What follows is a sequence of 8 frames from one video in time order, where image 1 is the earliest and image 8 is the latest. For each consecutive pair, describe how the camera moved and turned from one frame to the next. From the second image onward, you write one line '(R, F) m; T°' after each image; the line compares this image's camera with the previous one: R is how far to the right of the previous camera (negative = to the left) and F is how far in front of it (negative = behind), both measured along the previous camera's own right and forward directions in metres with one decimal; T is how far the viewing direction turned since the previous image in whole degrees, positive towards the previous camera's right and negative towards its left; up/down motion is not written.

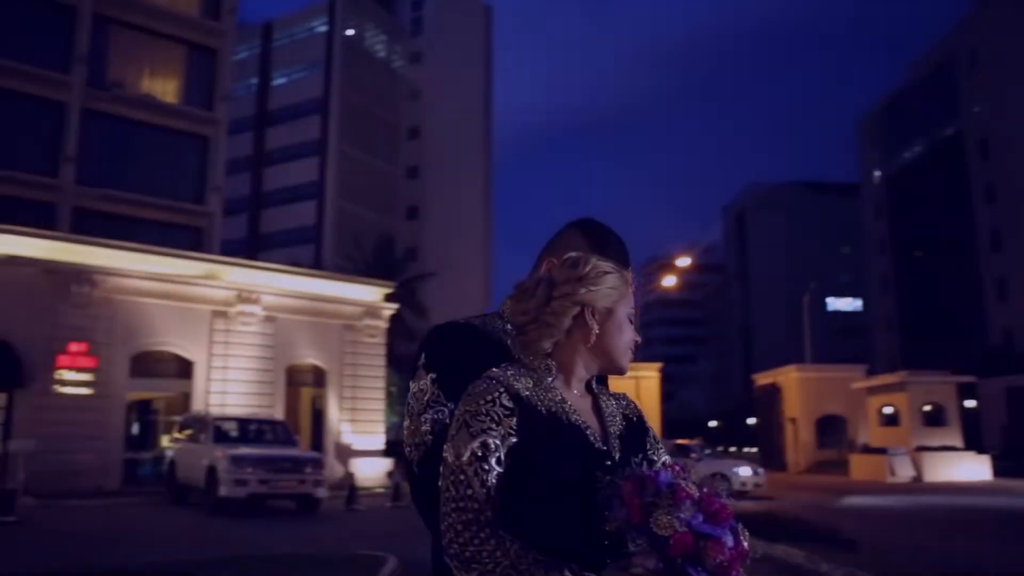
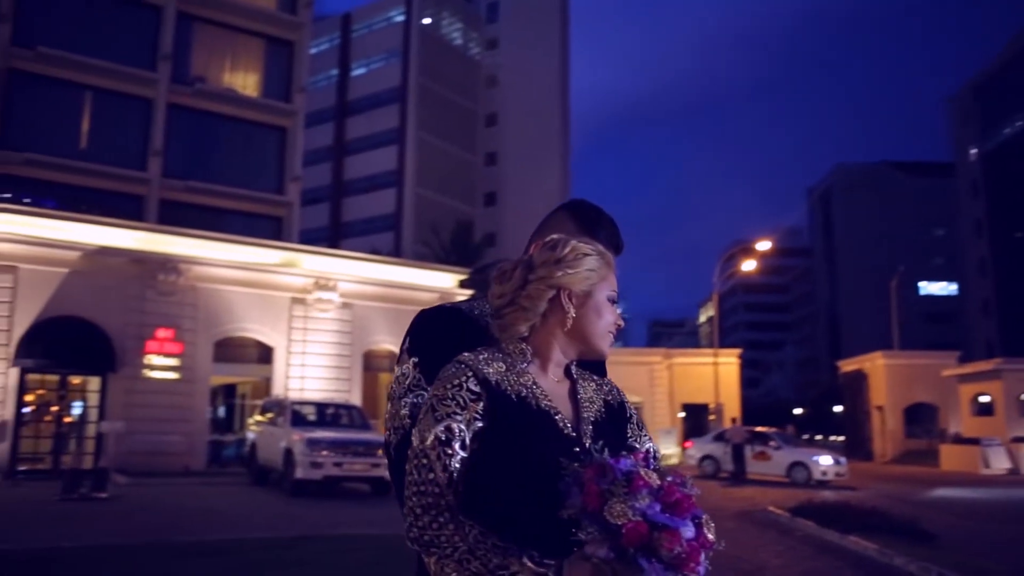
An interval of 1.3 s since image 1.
(+0.4, +0.1) m; -6°
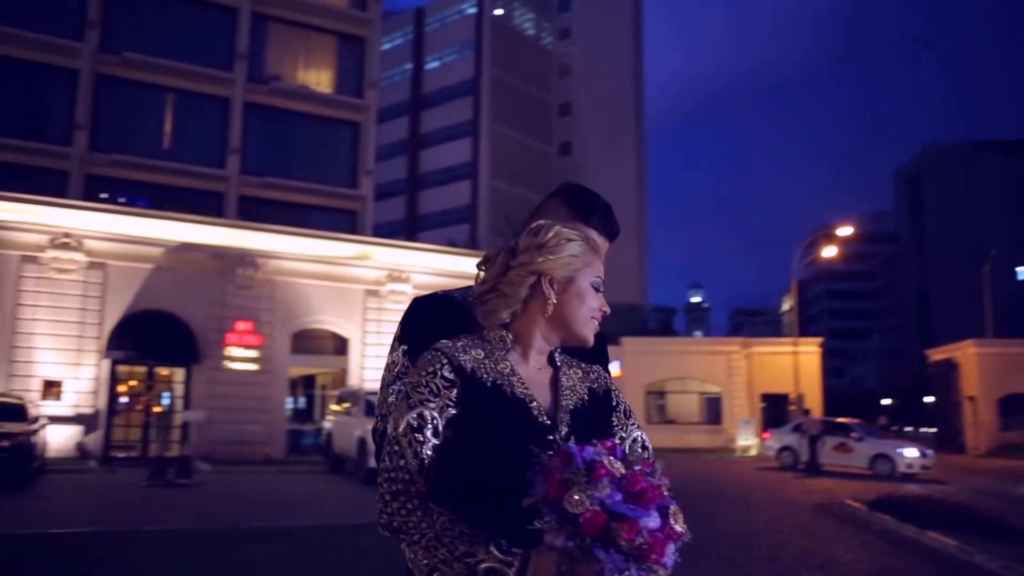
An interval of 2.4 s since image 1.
(+0.3, +0.1) m; -5°
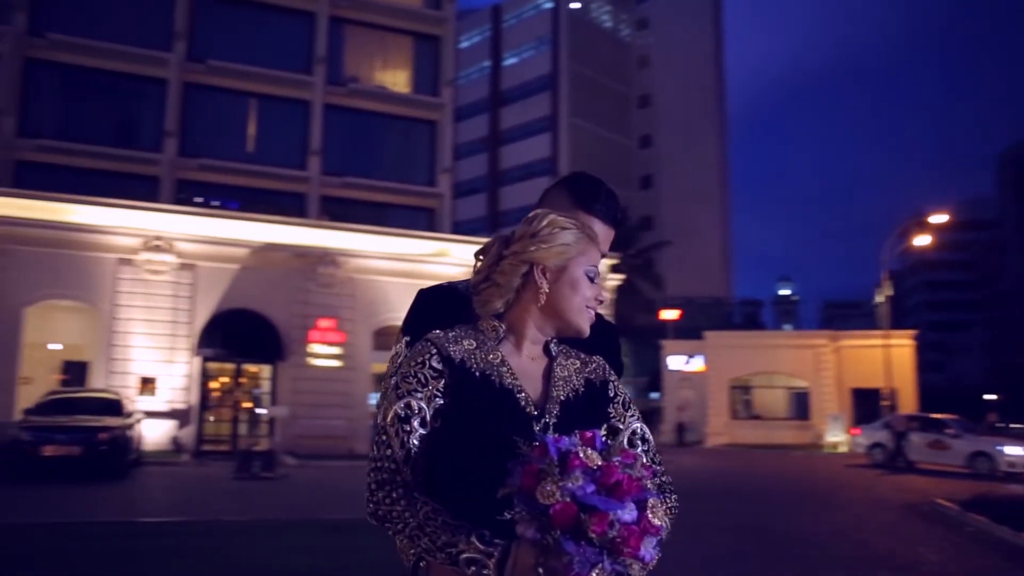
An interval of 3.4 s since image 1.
(+0.3, 0.0) m; -6°
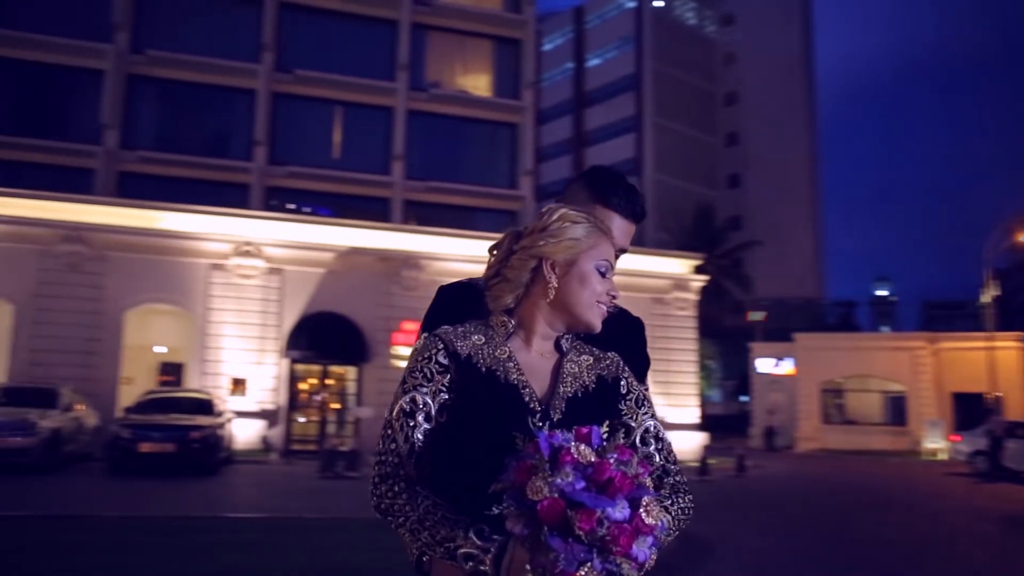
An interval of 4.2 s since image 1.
(+0.3, 0.0) m; -6°
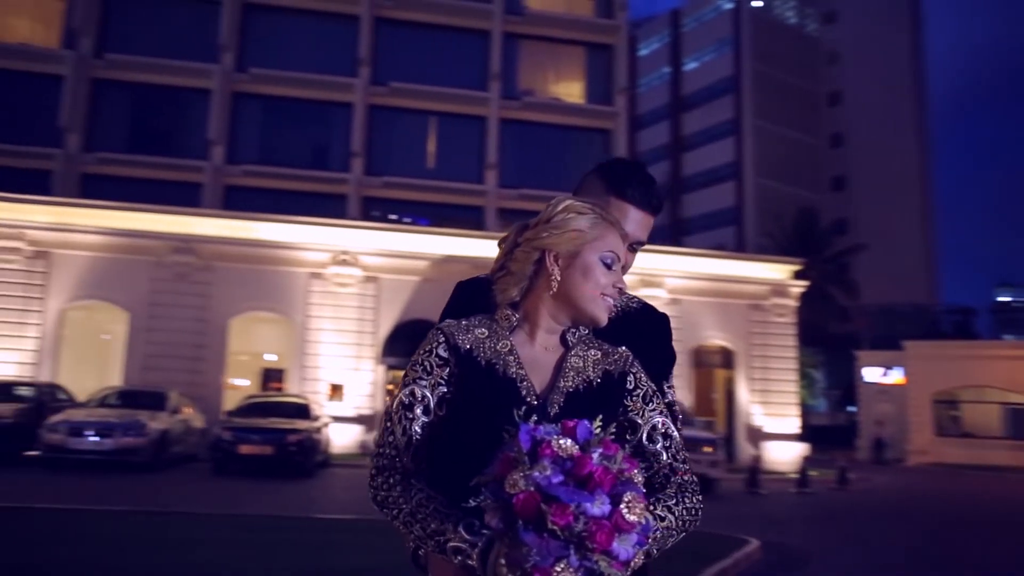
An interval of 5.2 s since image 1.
(+0.3, +0.1) m; -7°
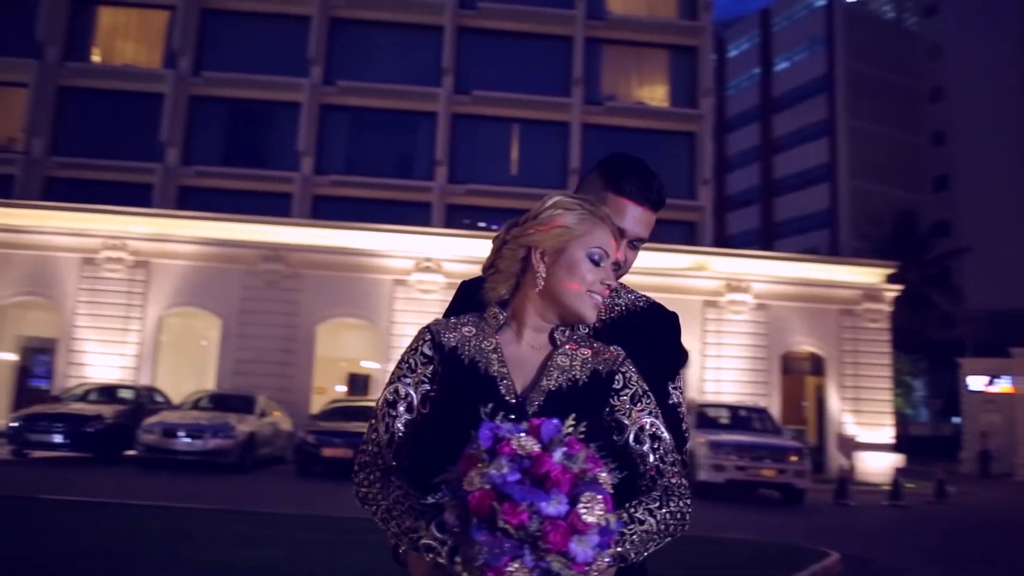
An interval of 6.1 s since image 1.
(+0.3, 0.0) m; -6°
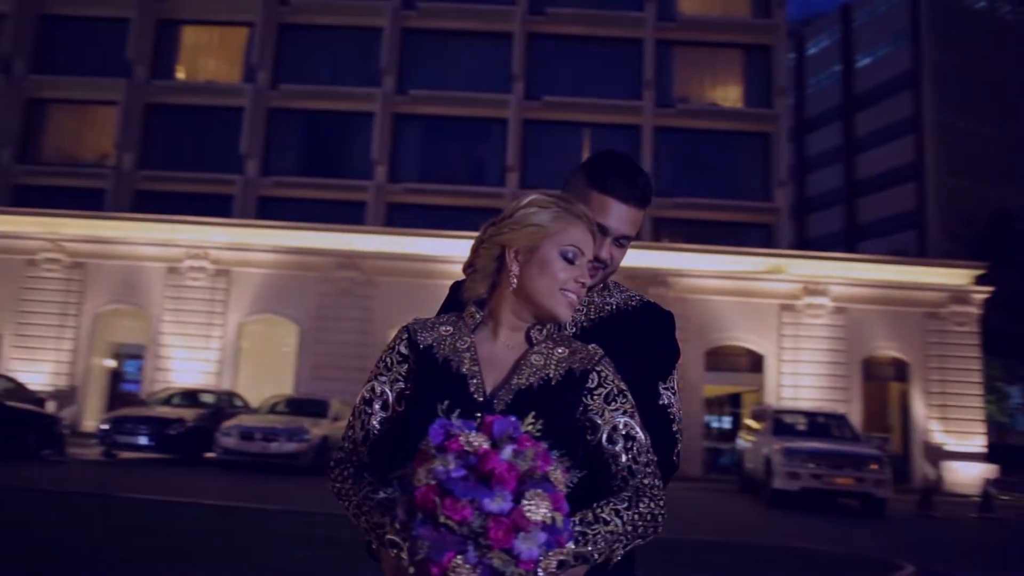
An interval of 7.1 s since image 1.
(+0.3, 0.0) m; -5°
